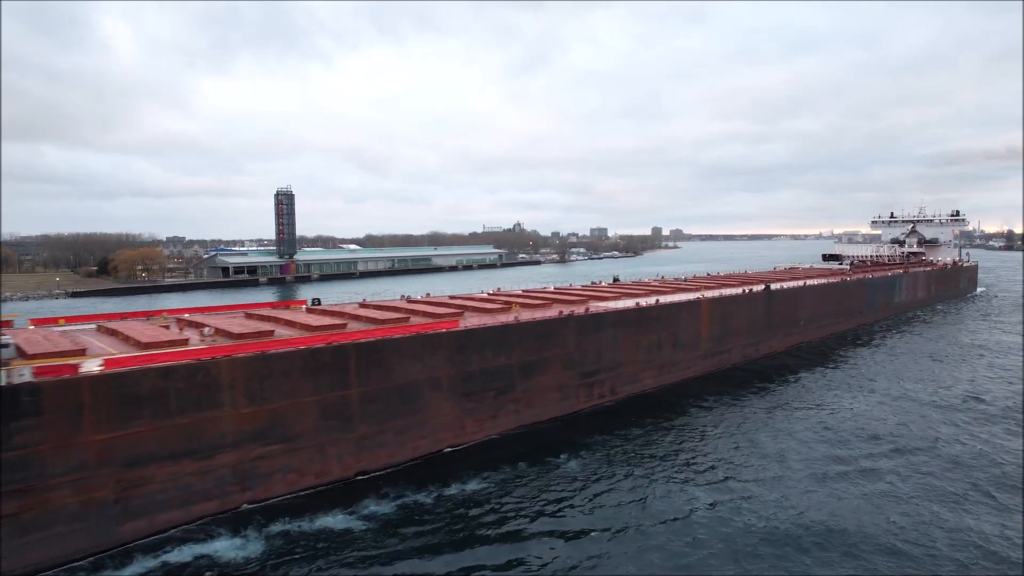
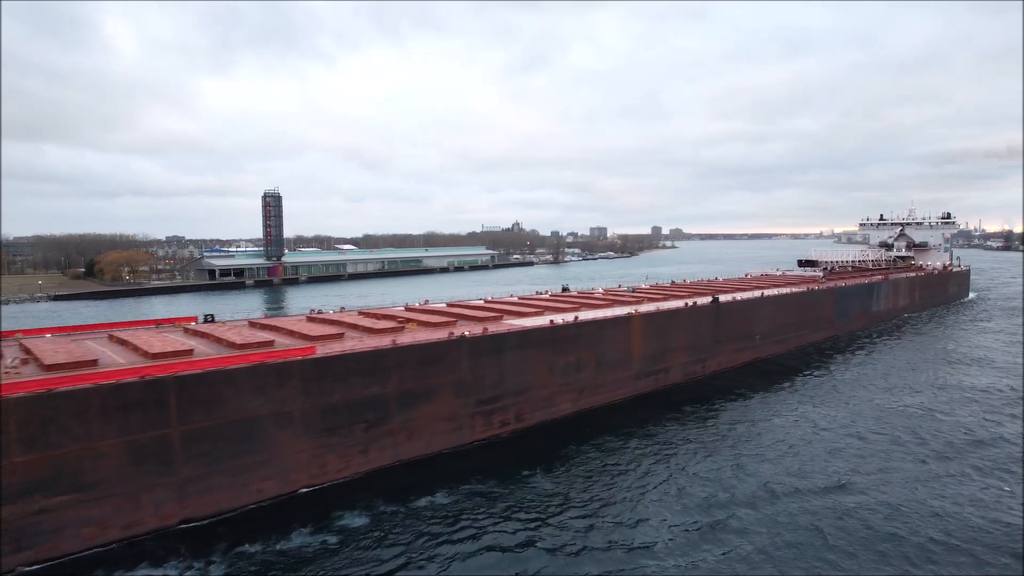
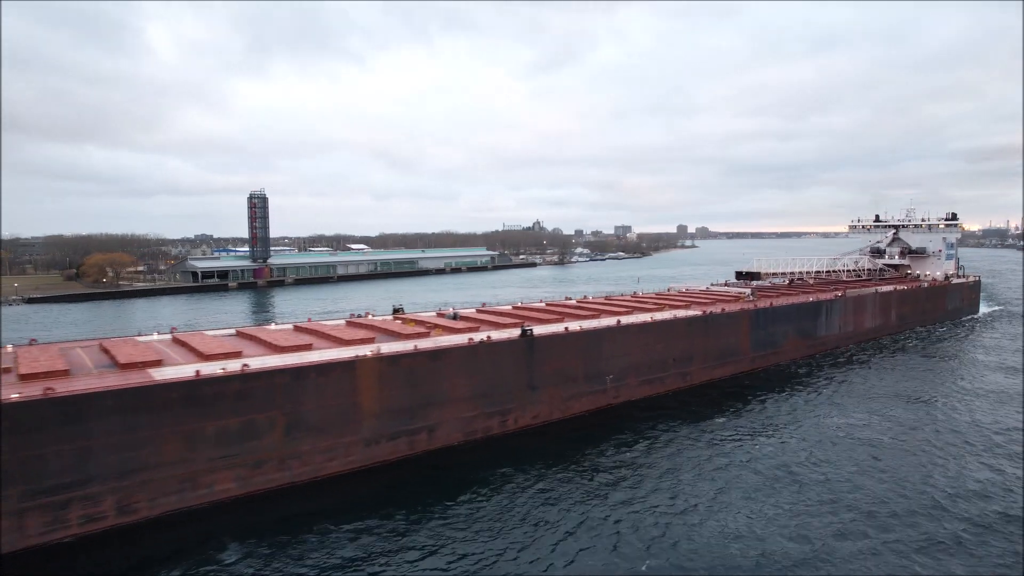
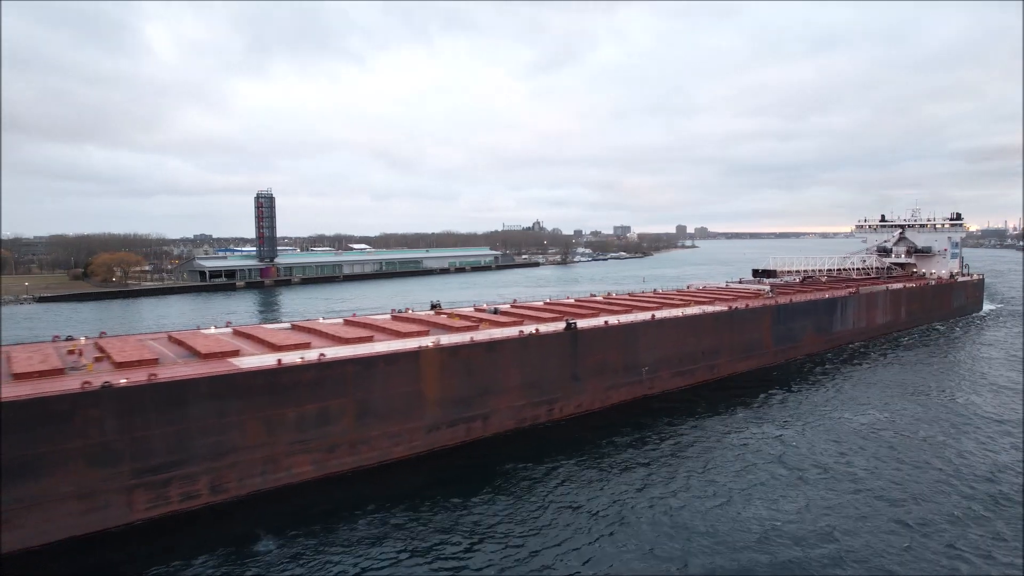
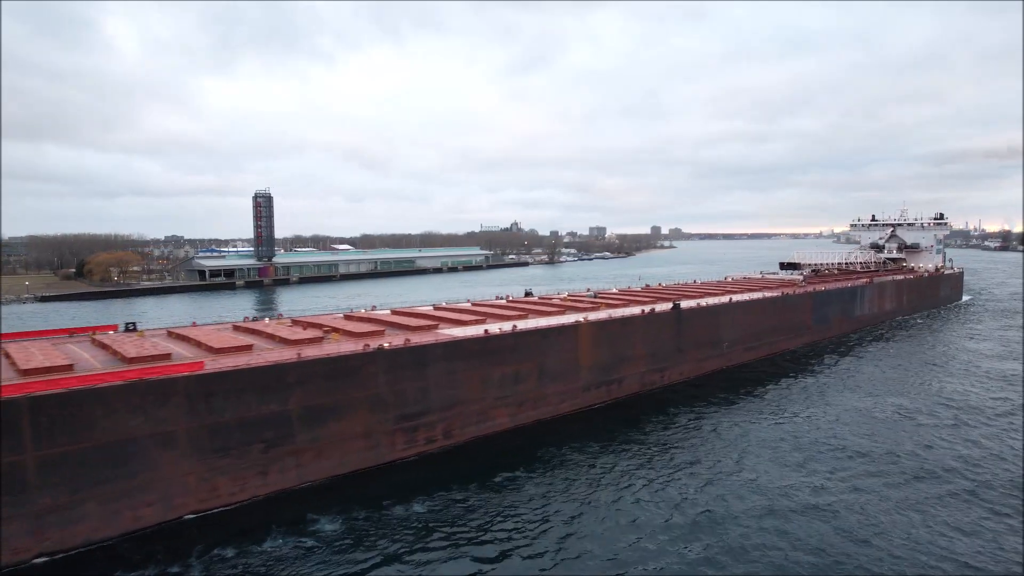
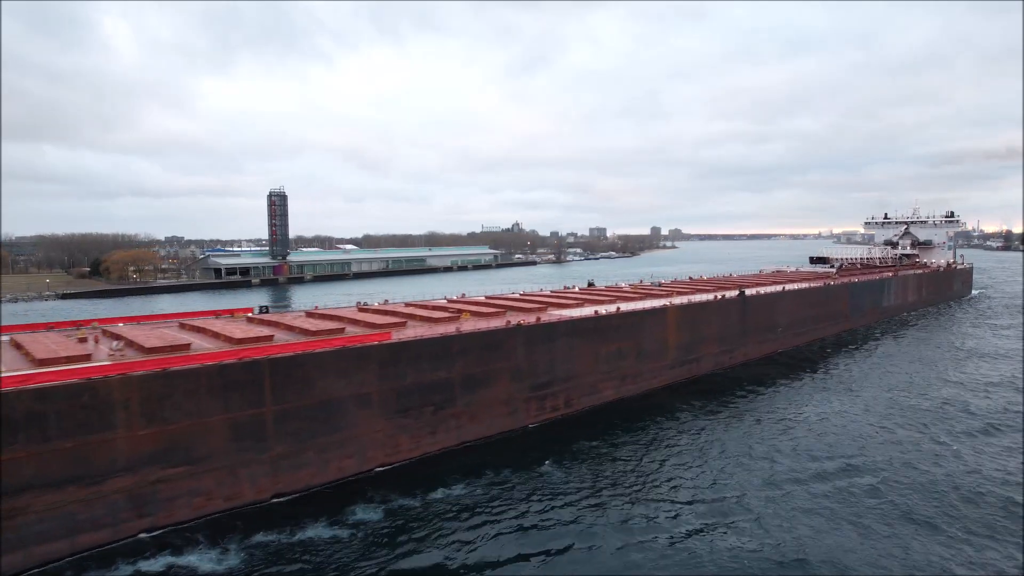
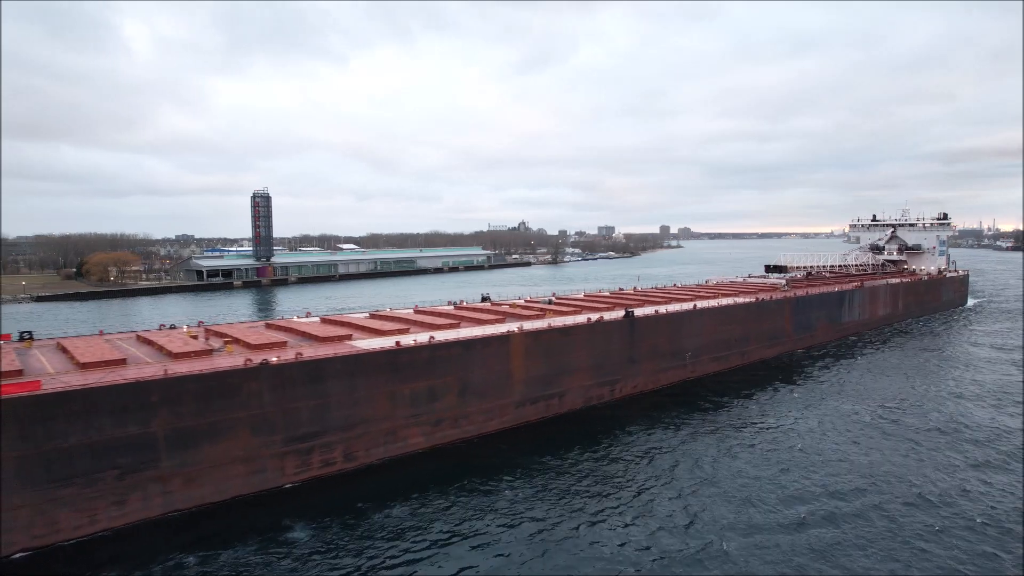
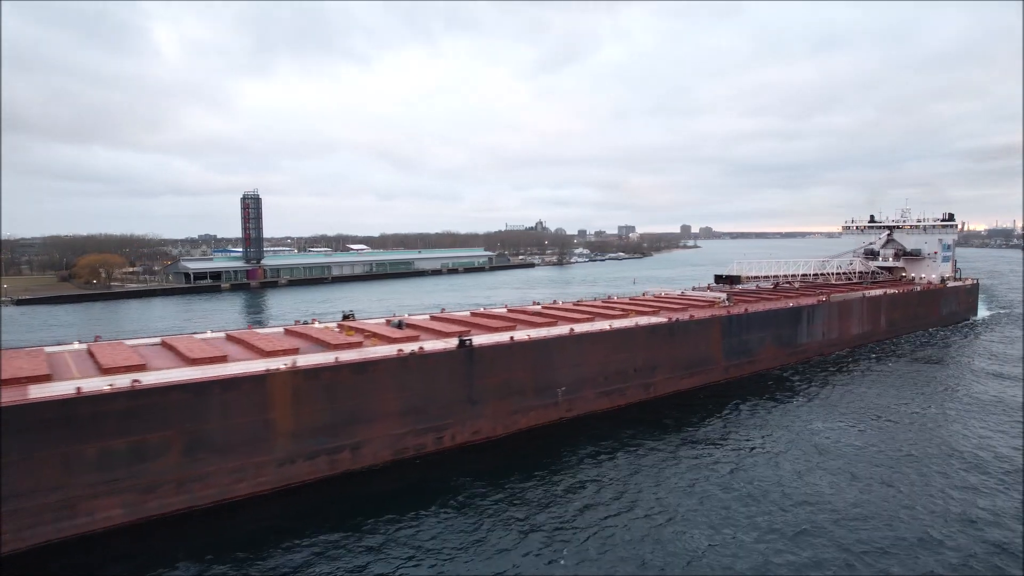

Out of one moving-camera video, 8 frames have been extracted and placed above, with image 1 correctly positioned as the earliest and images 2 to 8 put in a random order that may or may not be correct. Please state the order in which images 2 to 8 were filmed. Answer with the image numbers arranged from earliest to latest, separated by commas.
6, 2, 5, 7, 4, 3, 8
